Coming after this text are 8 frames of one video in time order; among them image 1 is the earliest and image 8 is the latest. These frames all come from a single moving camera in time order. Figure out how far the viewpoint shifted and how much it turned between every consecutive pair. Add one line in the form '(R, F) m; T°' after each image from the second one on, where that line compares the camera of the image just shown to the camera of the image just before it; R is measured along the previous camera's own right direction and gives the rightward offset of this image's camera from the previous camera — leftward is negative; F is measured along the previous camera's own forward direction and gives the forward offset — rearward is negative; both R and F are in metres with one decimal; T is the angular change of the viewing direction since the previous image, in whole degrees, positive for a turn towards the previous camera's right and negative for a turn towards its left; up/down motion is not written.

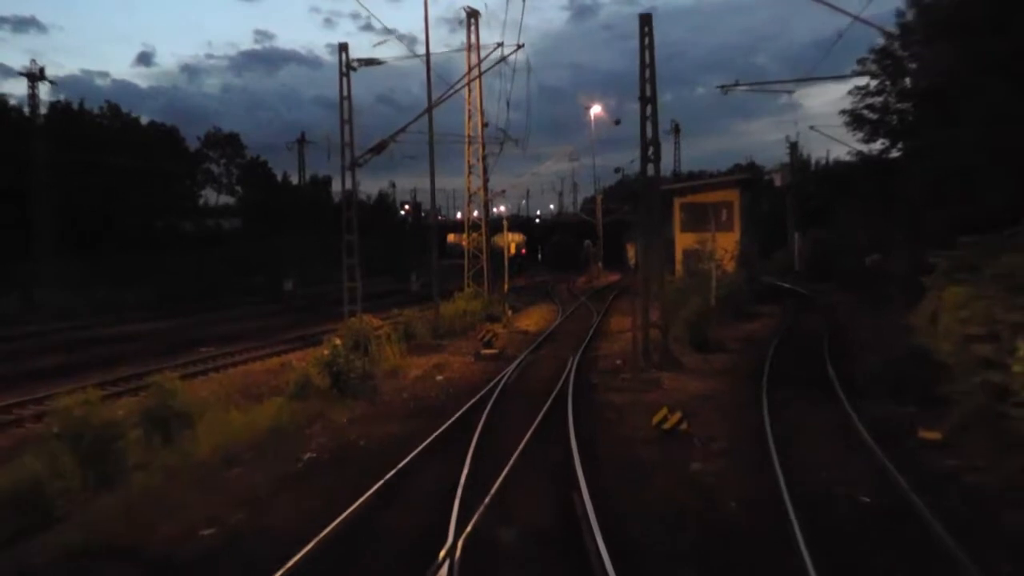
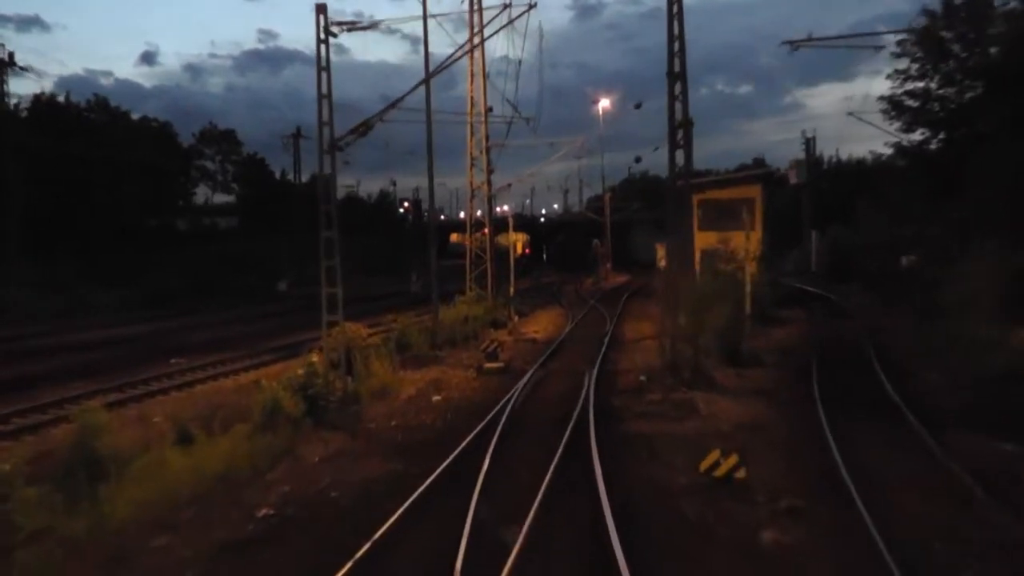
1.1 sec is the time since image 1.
(-0.1, +3.9) m; 0°
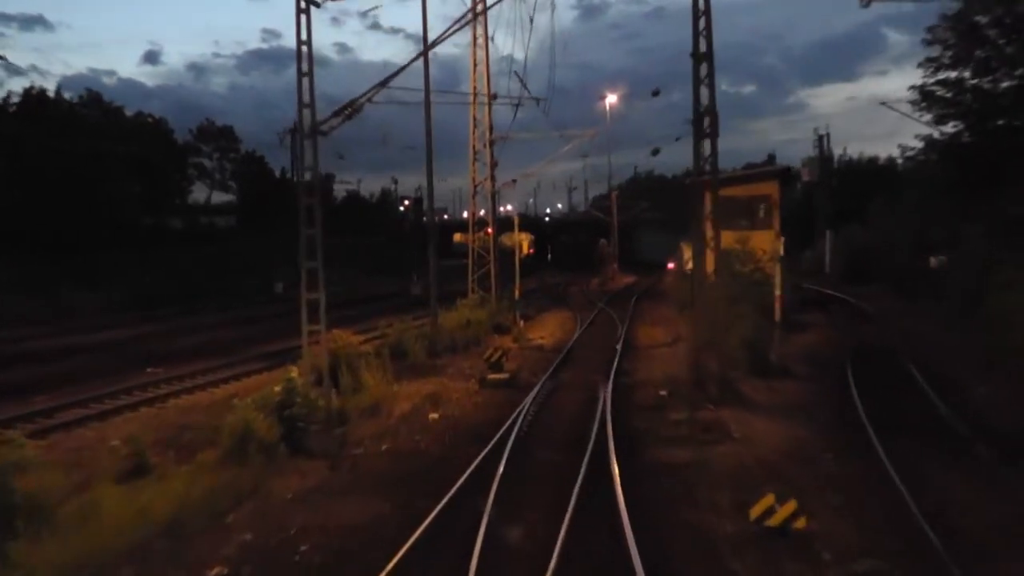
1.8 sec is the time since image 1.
(-0.1, +2.7) m; 0°
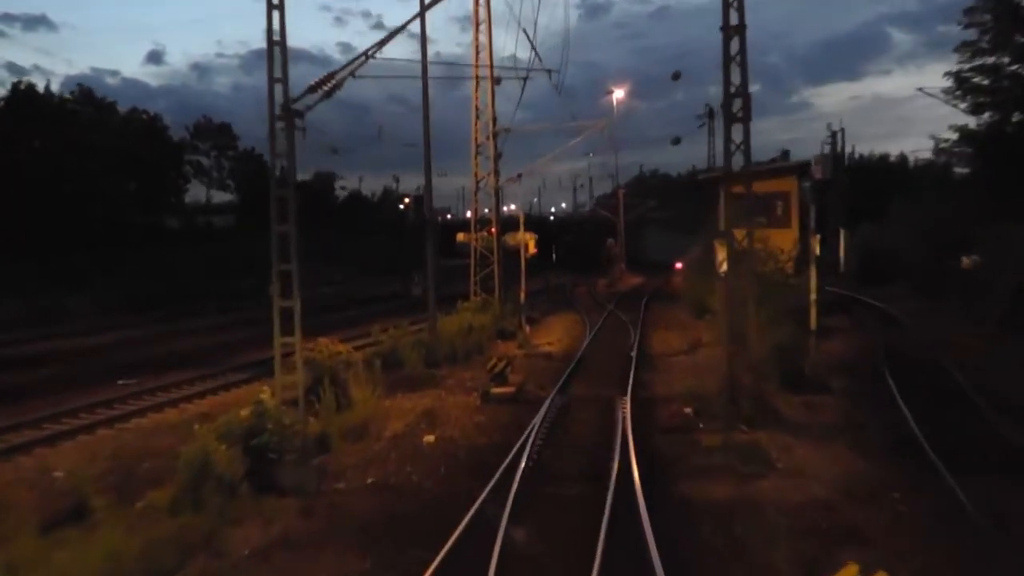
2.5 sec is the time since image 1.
(0.0, +2.7) m; 0°
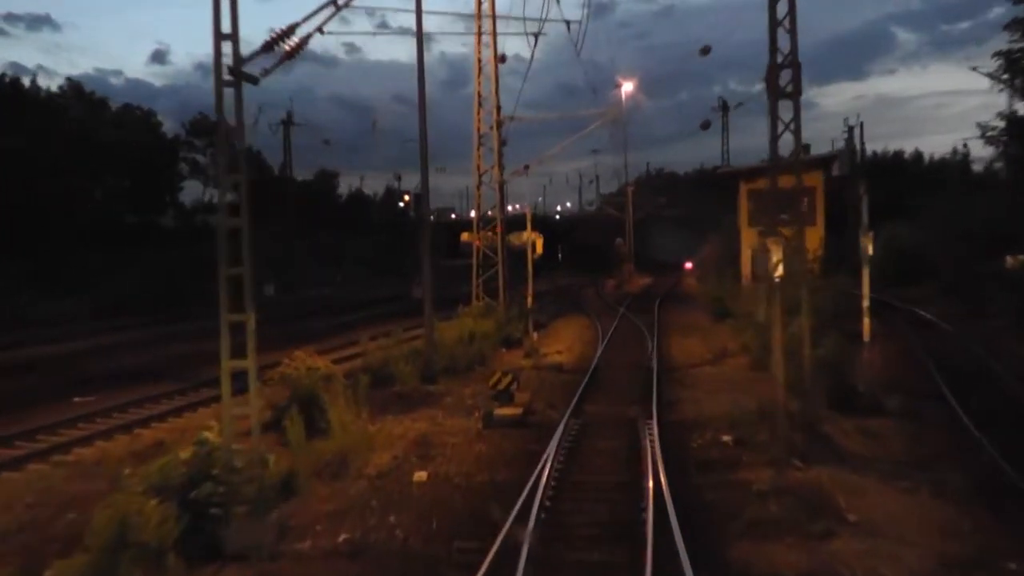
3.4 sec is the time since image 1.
(0.0, +3.2) m; 0°
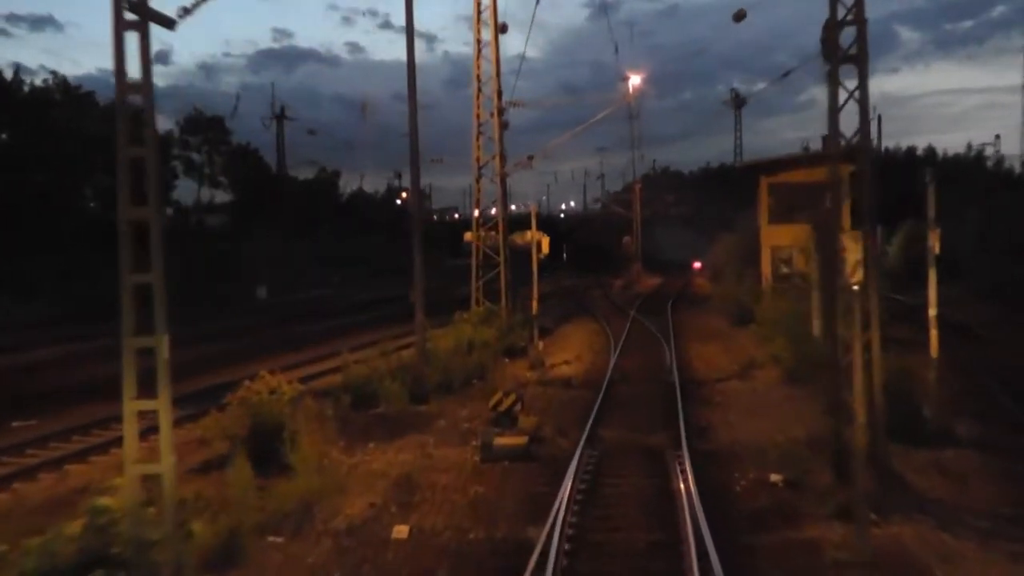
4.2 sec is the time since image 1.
(0.0, +3.2) m; 0°
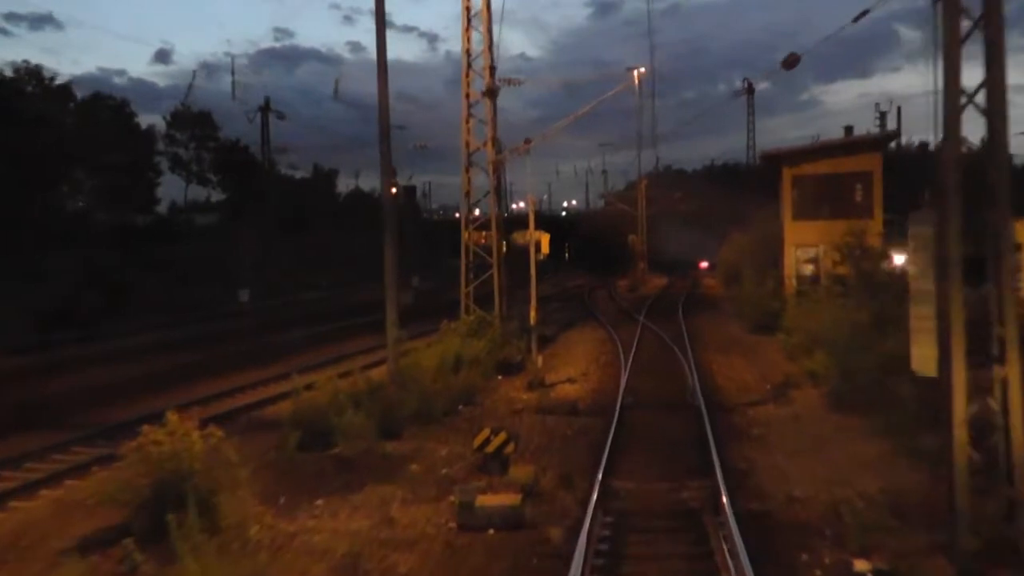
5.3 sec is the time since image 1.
(+0.2, +4.2) m; 0°
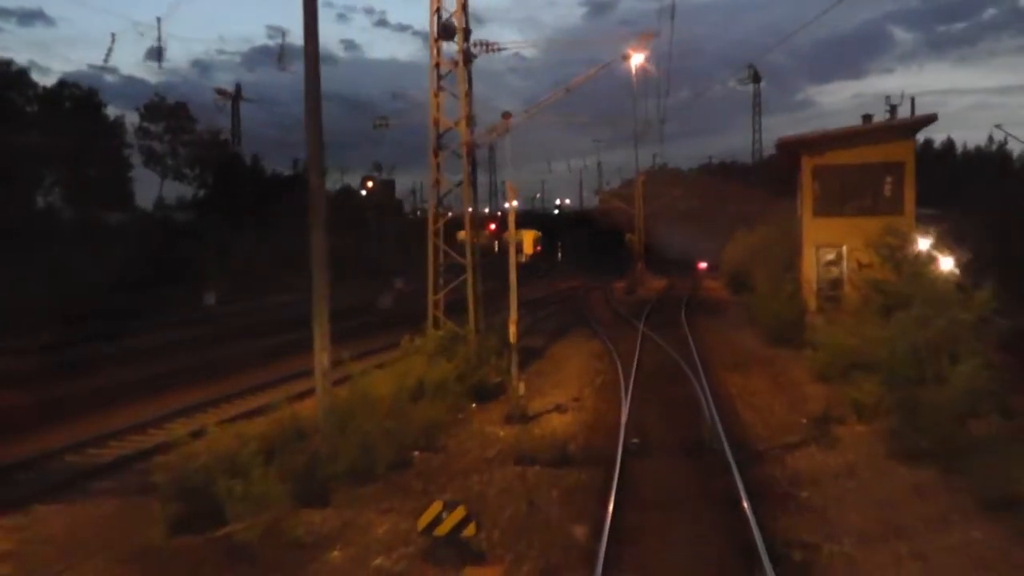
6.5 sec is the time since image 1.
(+0.4, +4.7) m; 0°
